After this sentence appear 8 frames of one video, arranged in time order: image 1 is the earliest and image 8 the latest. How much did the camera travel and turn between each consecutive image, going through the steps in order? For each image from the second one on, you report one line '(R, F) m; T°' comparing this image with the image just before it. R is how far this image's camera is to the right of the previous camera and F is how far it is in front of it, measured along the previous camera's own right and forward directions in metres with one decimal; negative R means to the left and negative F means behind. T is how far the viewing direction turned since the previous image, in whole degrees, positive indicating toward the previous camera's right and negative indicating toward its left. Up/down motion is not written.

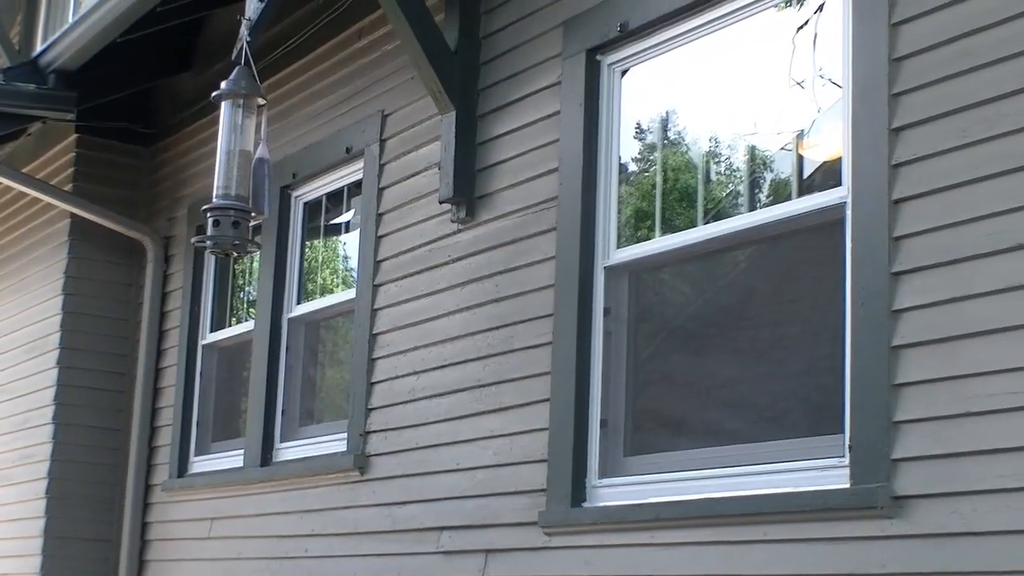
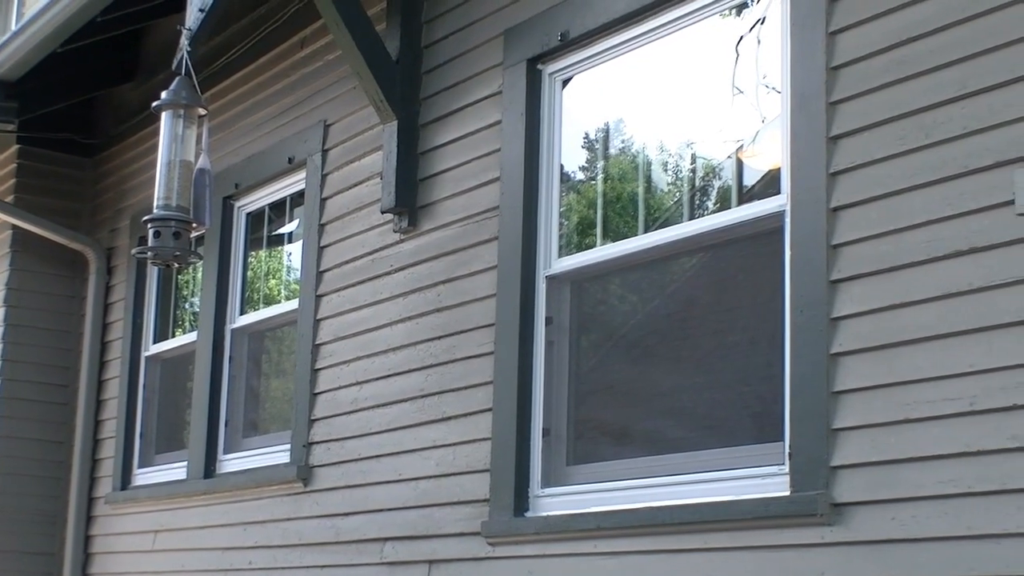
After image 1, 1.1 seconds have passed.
(+0.2, 0.0) m; +1°
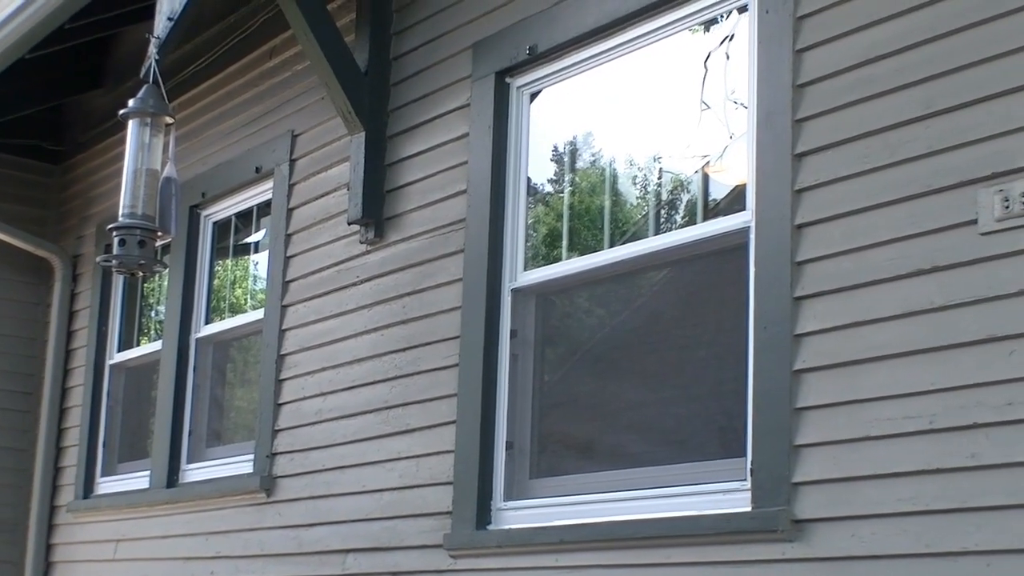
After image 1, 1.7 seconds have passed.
(+0.1, 0.0) m; 0°
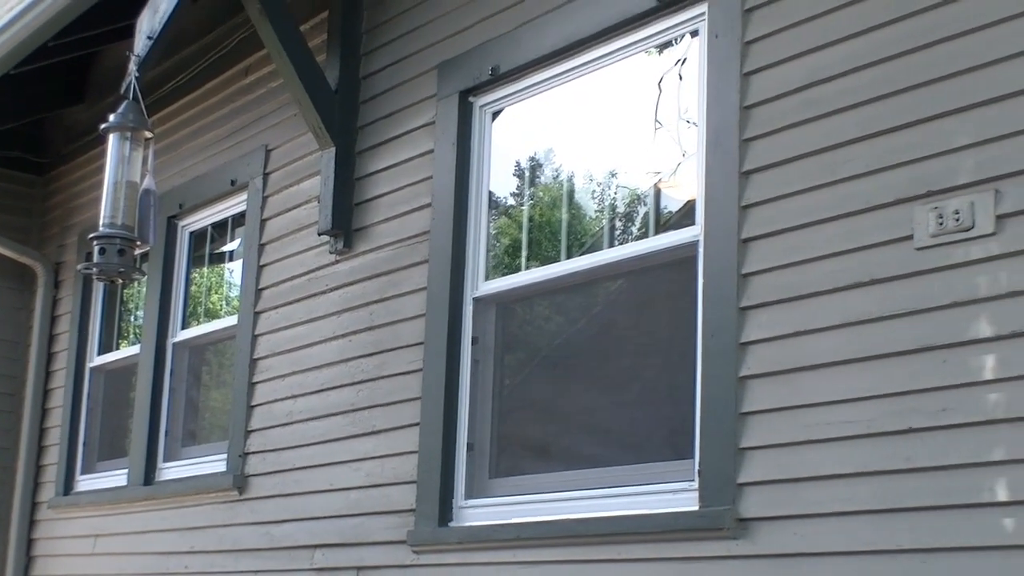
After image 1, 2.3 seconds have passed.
(+0.2, -0.2) m; 0°
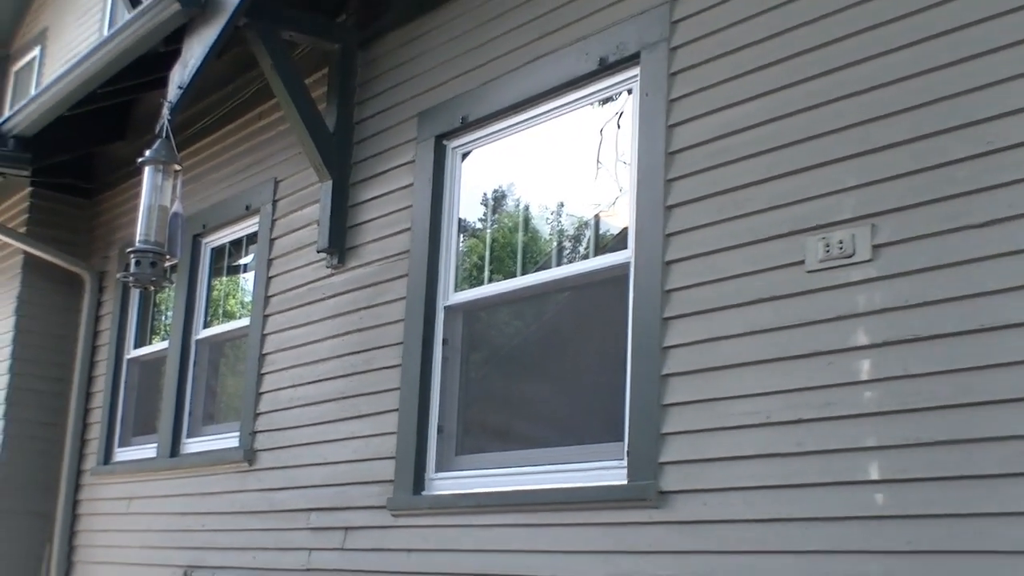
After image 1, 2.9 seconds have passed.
(+0.2, -0.7) m; 0°
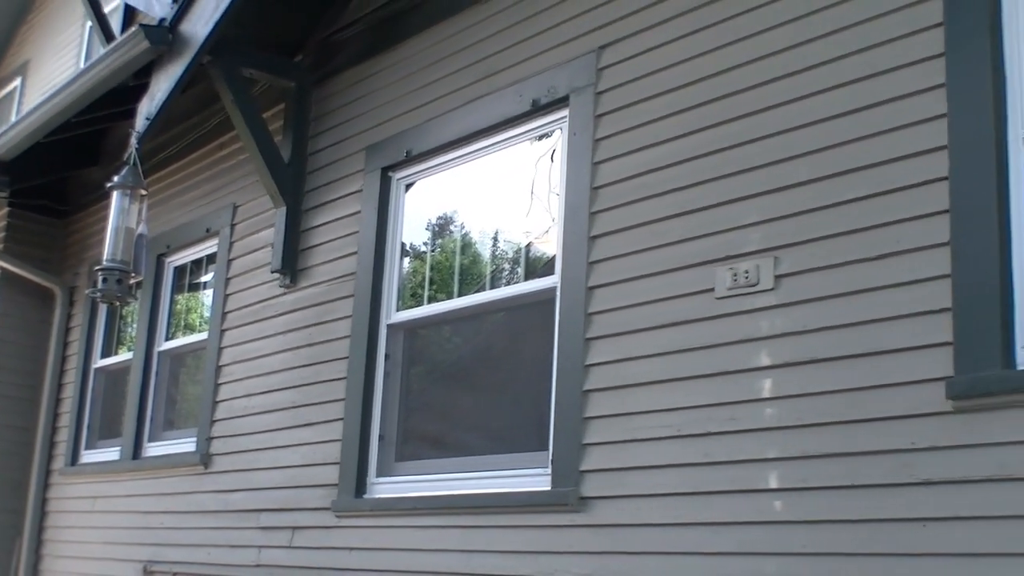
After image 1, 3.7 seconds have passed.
(+0.3, -0.4) m; +1°
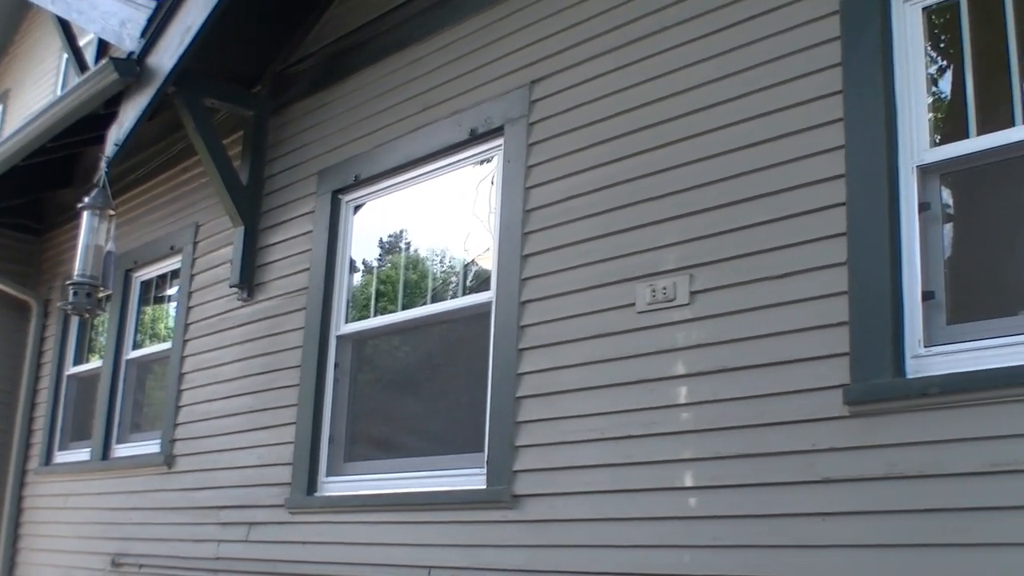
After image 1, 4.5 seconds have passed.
(+0.4, -0.4) m; 0°
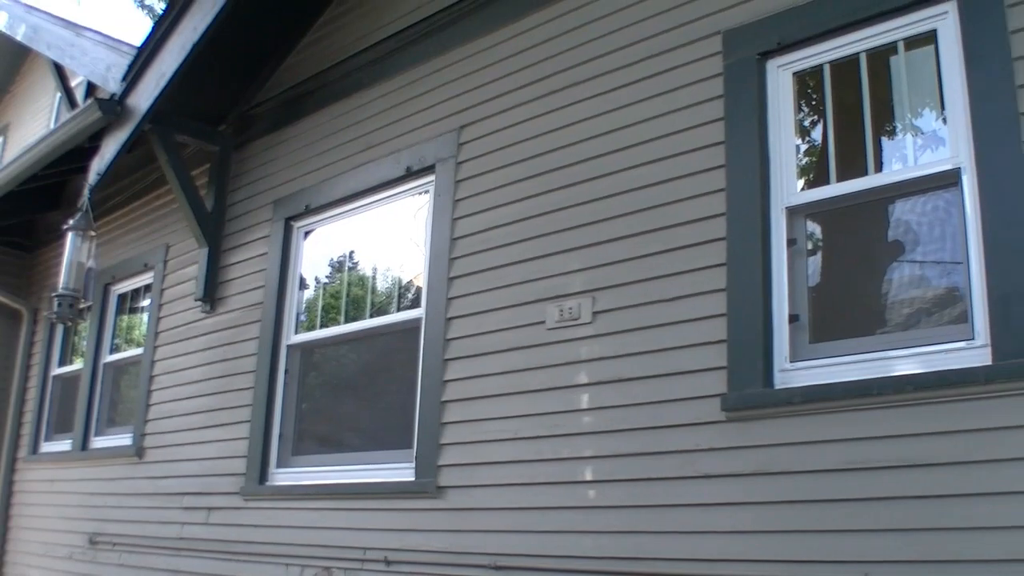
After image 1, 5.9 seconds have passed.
(+0.5, -0.7) m; 0°
